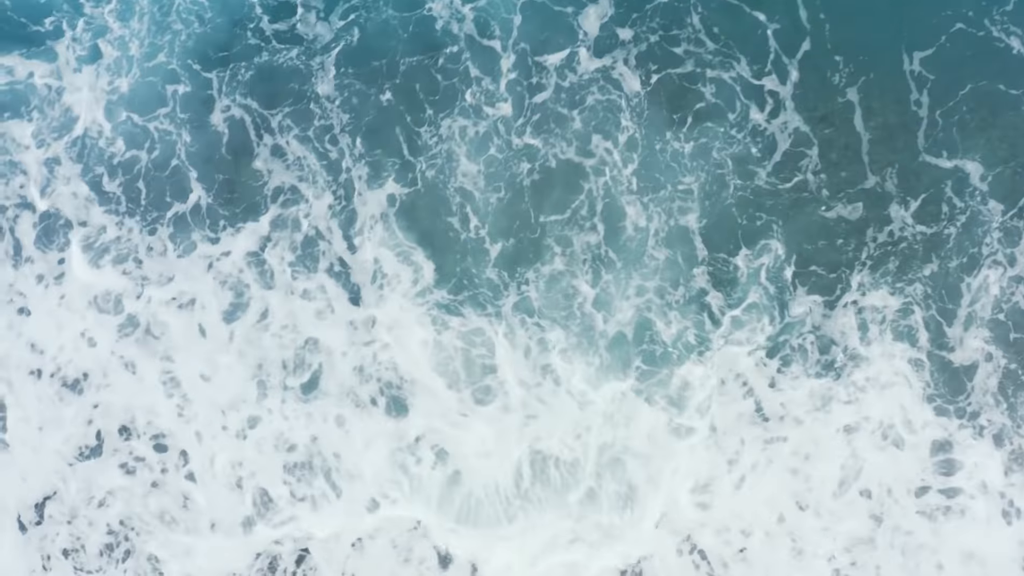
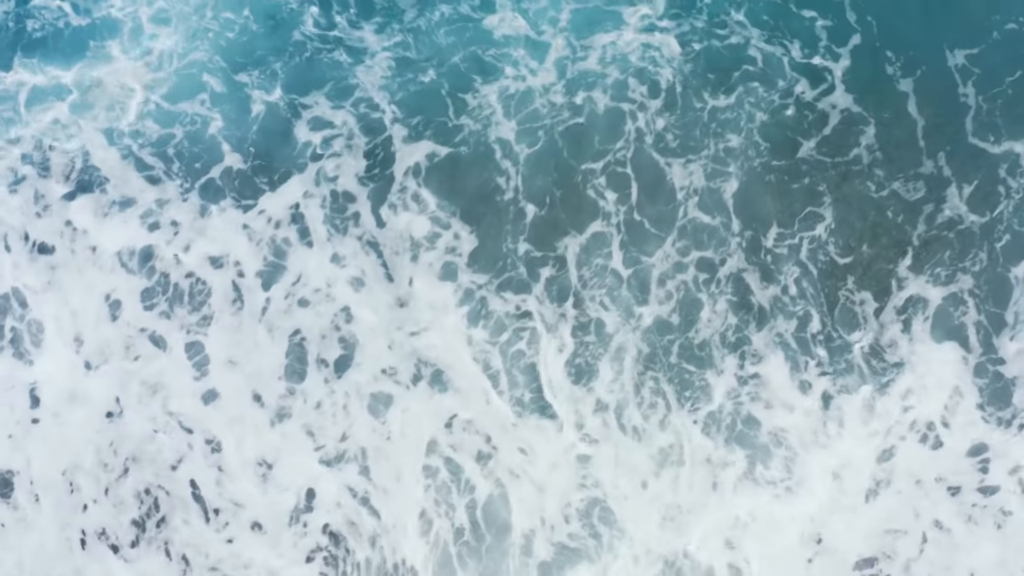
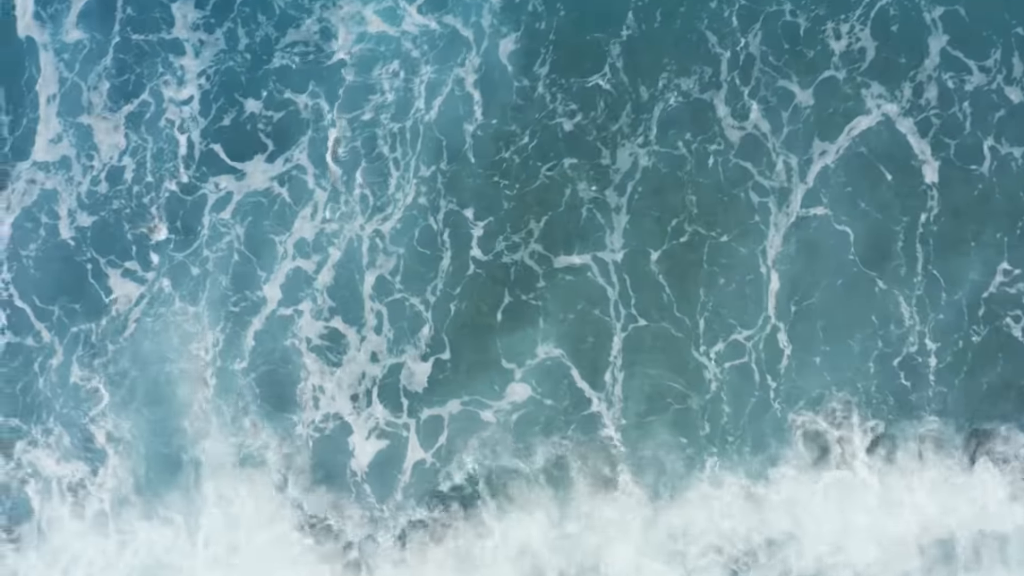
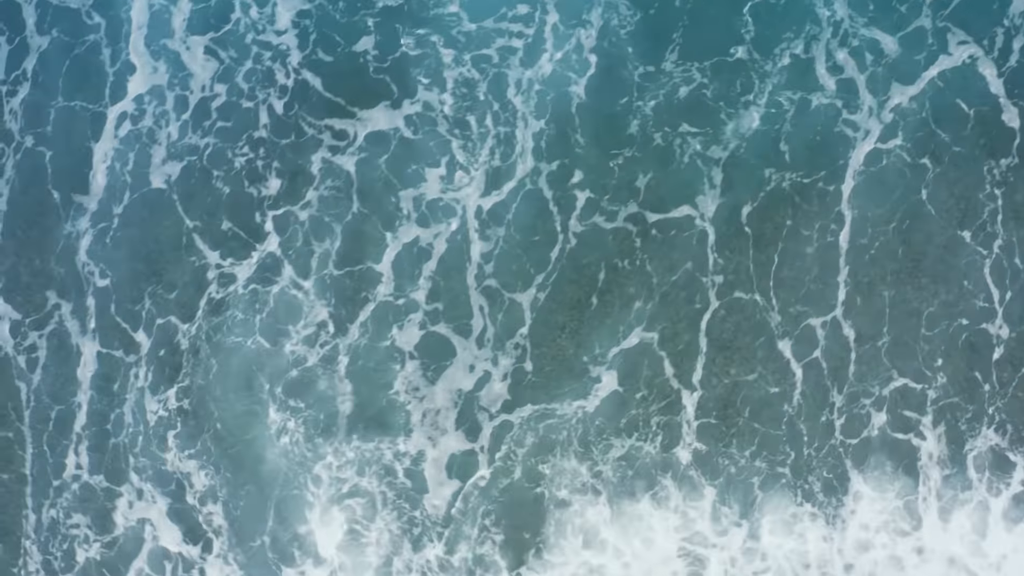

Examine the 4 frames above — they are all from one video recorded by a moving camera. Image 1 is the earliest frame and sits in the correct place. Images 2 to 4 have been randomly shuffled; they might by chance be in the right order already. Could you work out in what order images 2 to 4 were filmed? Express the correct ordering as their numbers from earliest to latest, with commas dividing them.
2, 3, 4
